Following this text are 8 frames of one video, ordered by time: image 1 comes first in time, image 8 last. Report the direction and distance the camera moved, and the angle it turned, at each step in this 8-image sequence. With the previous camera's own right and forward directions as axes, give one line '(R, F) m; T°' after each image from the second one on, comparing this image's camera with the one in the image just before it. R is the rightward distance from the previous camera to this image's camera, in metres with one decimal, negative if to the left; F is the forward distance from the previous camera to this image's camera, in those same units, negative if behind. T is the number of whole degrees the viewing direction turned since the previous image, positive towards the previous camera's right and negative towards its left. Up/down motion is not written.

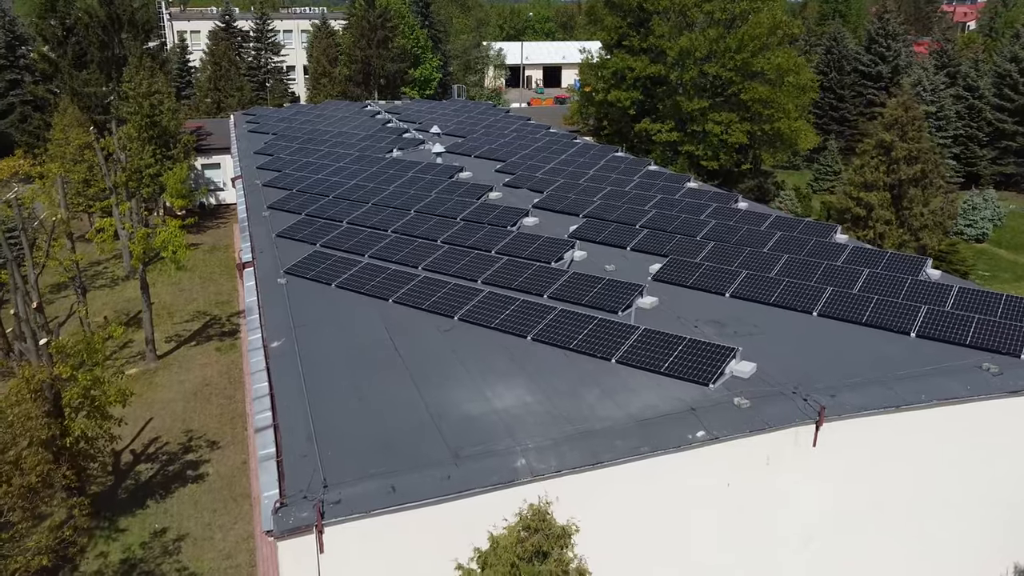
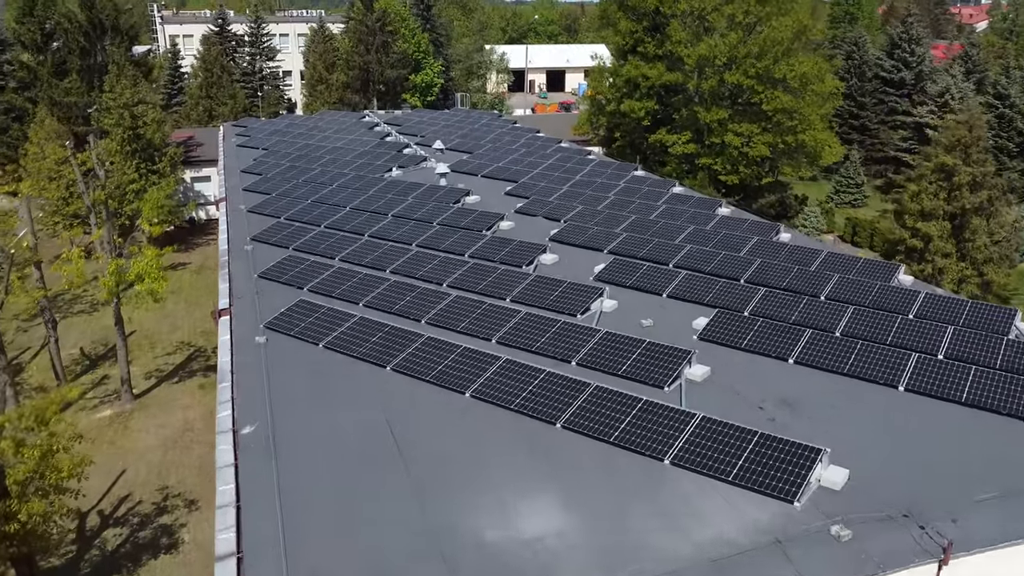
(-0.3, +2.6) m; 0°
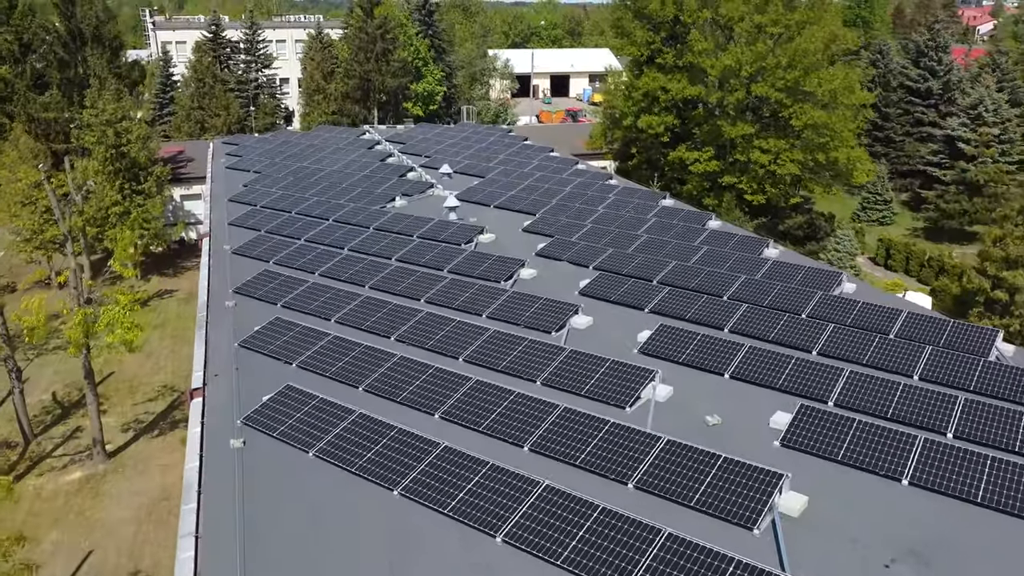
(-0.4, +2.8) m; 0°
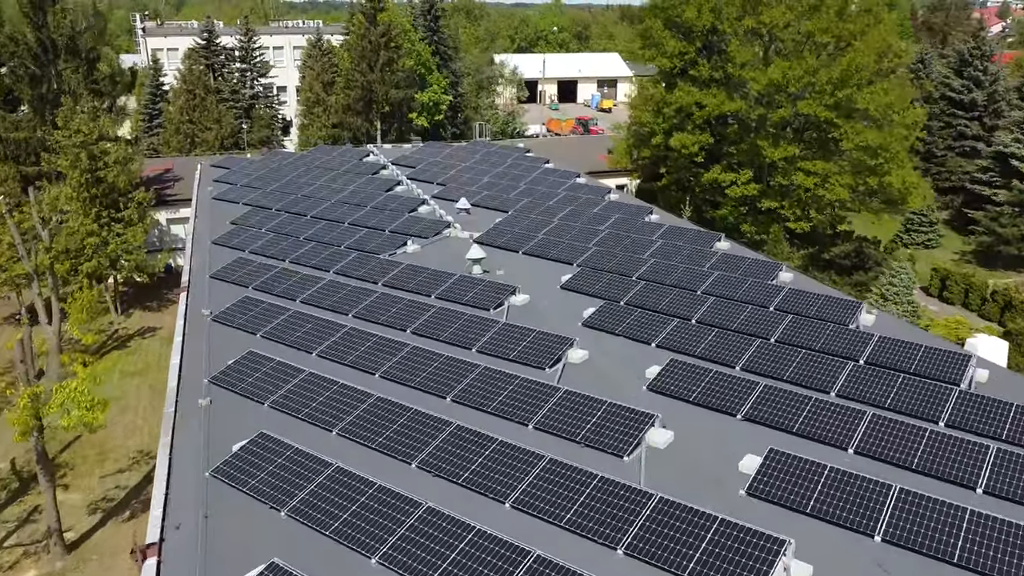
(-0.7, +3.8) m; 0°
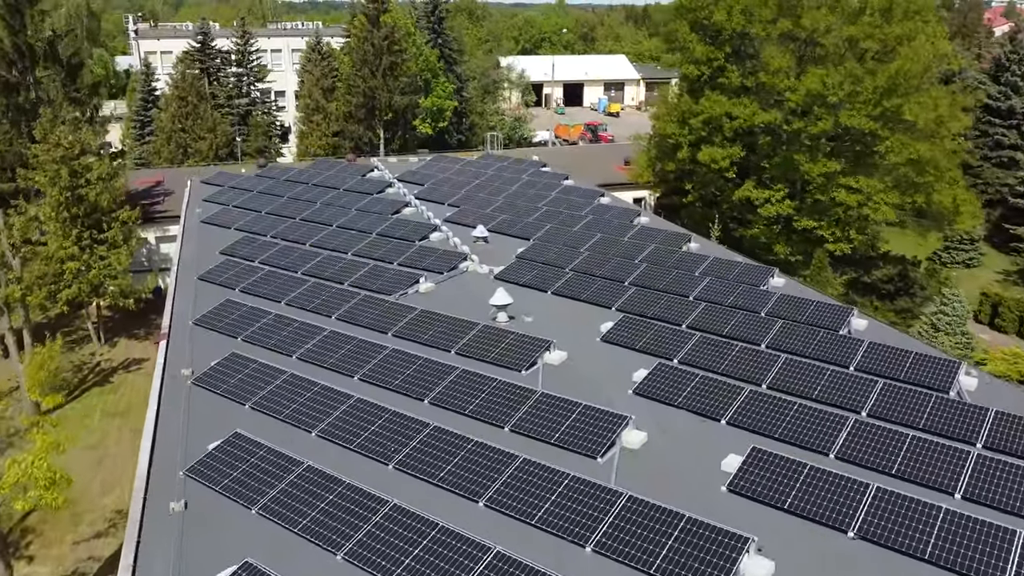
(-0.6, +2.7) m; 0°
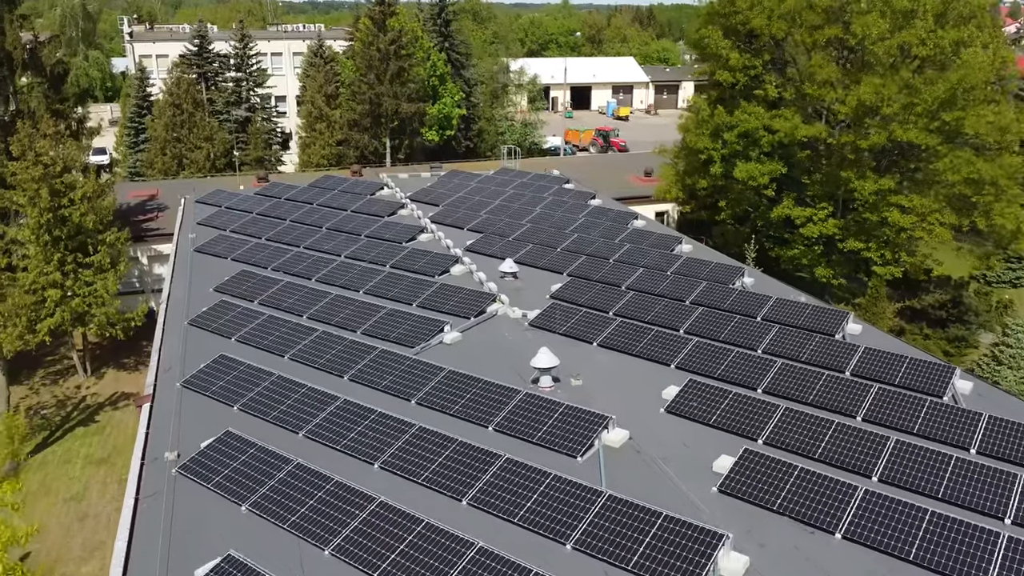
(-0.7, +2.6) m; 0°
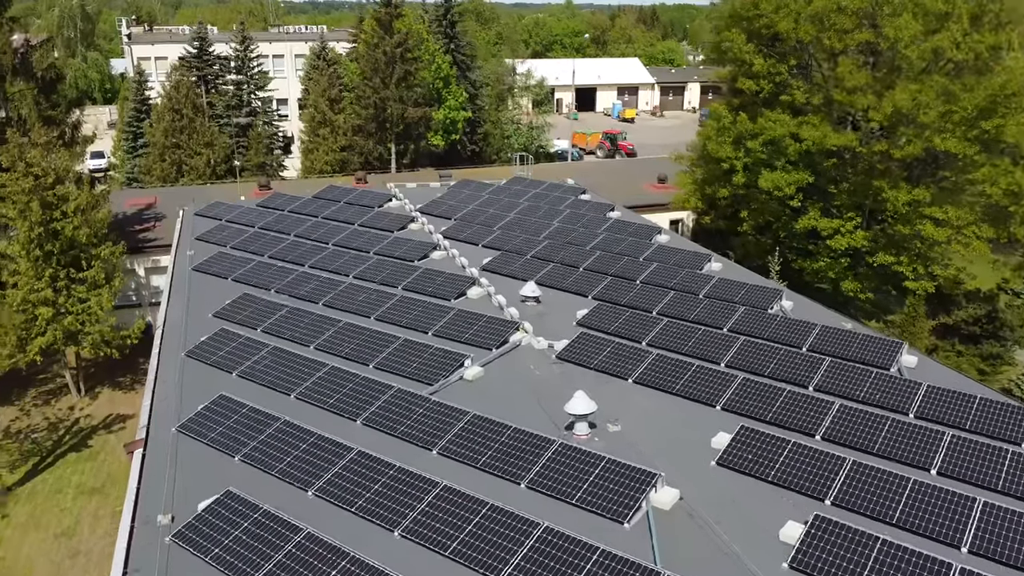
(-0.4, +1.4) m; 0°
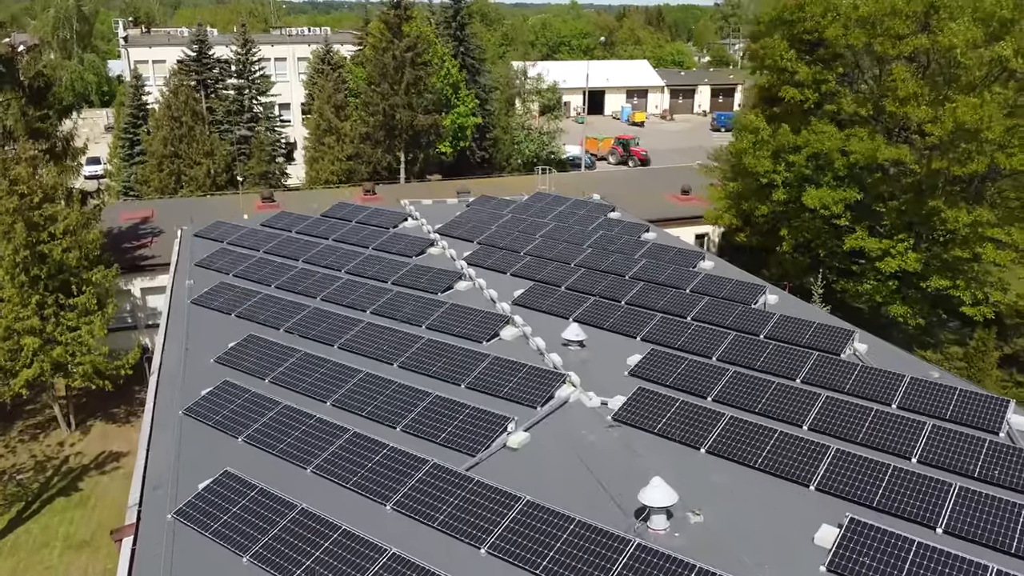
(-0.7, +2.2) m; 0°
